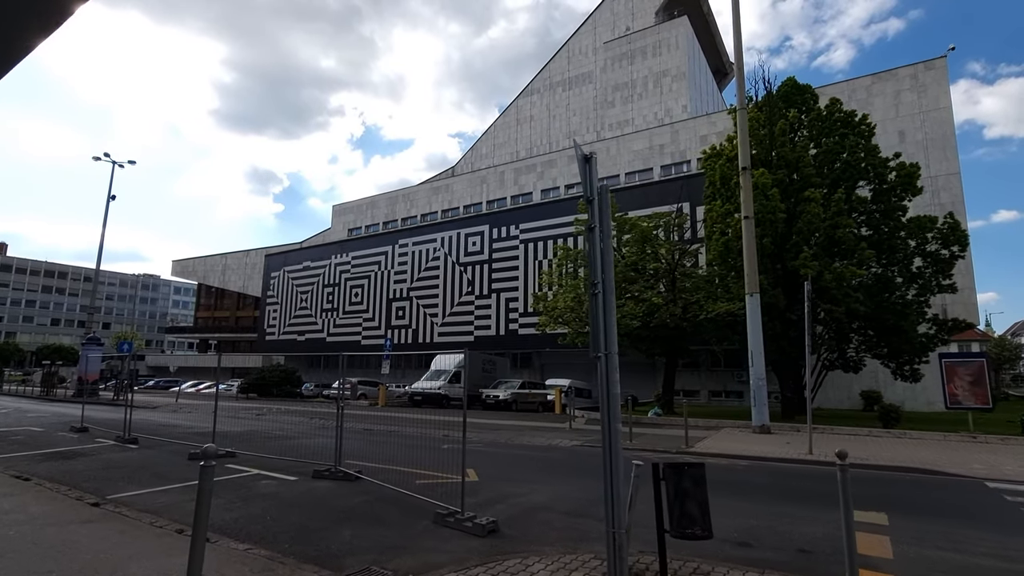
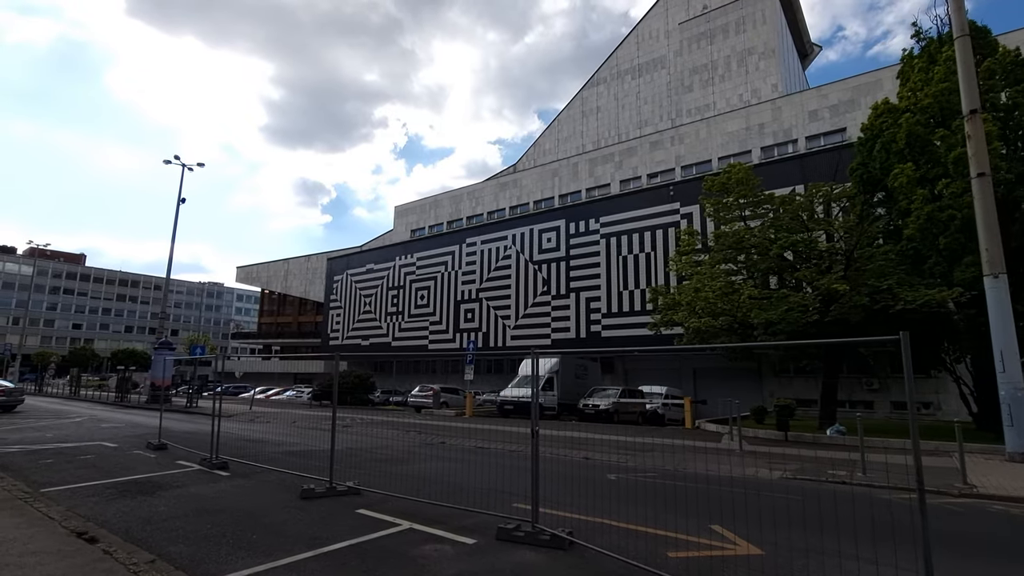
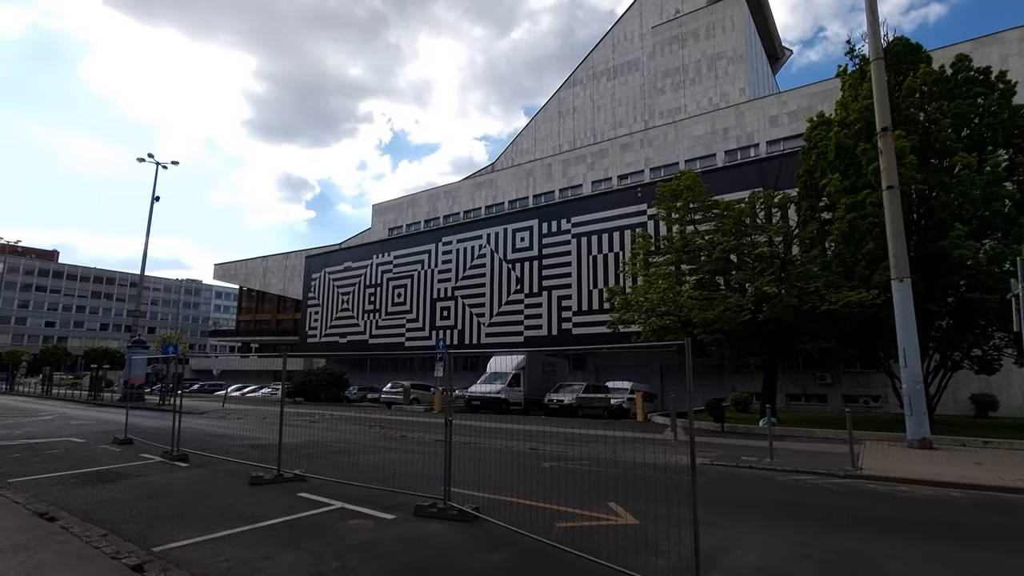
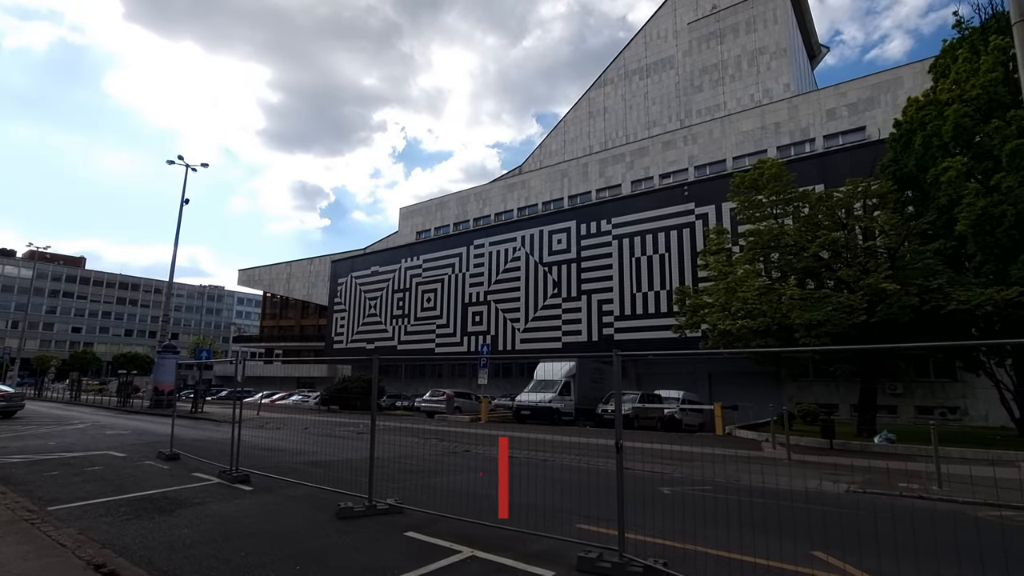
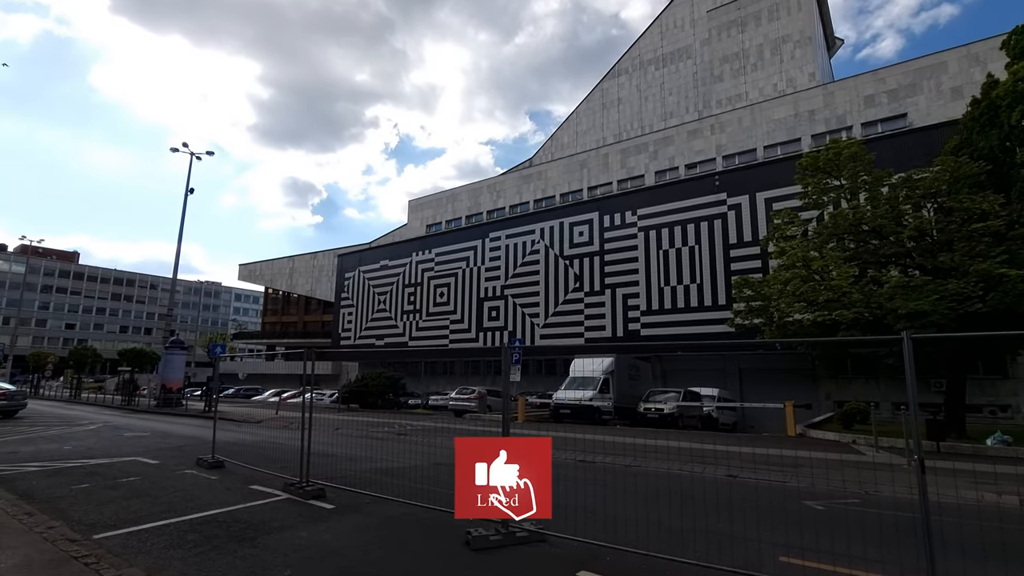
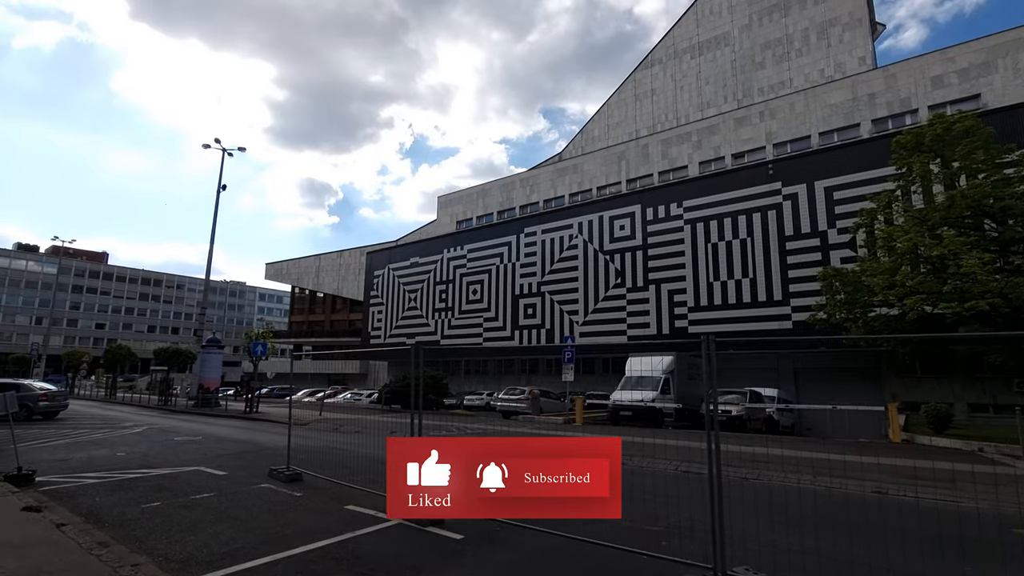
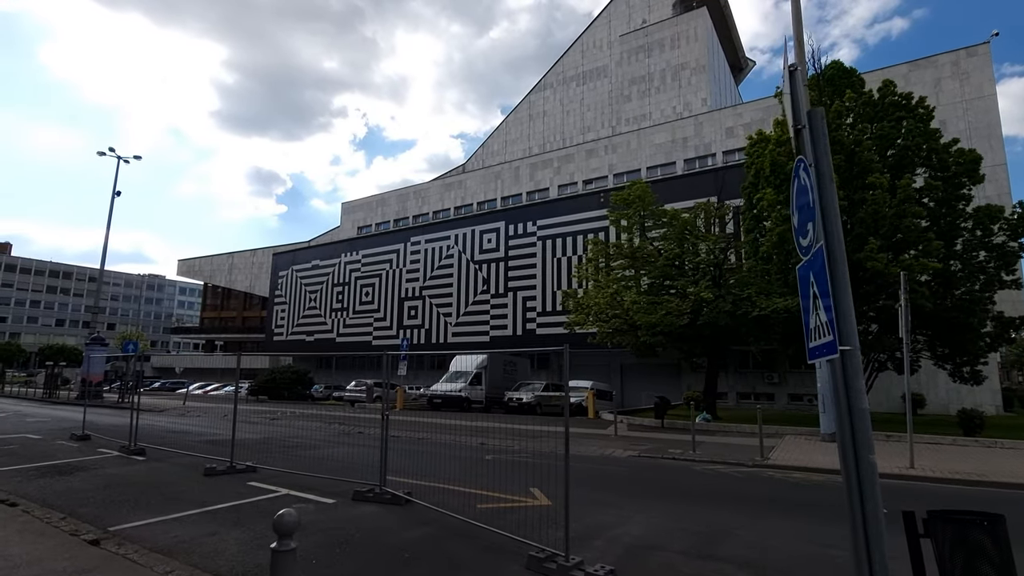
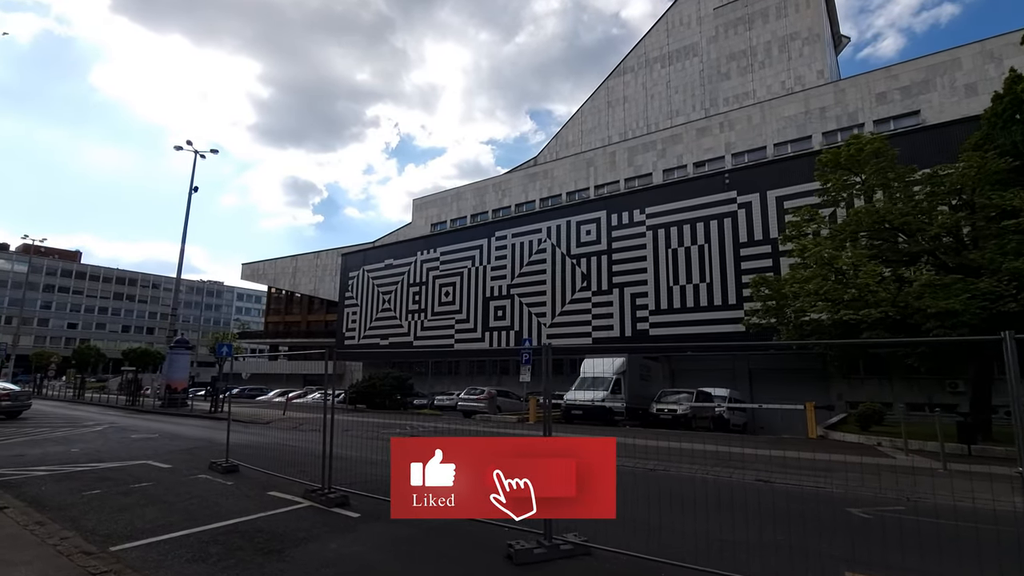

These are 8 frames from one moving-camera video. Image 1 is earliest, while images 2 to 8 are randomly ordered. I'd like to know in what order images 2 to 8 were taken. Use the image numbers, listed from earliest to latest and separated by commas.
7, 3, 2, 4, 5, 8, 6
